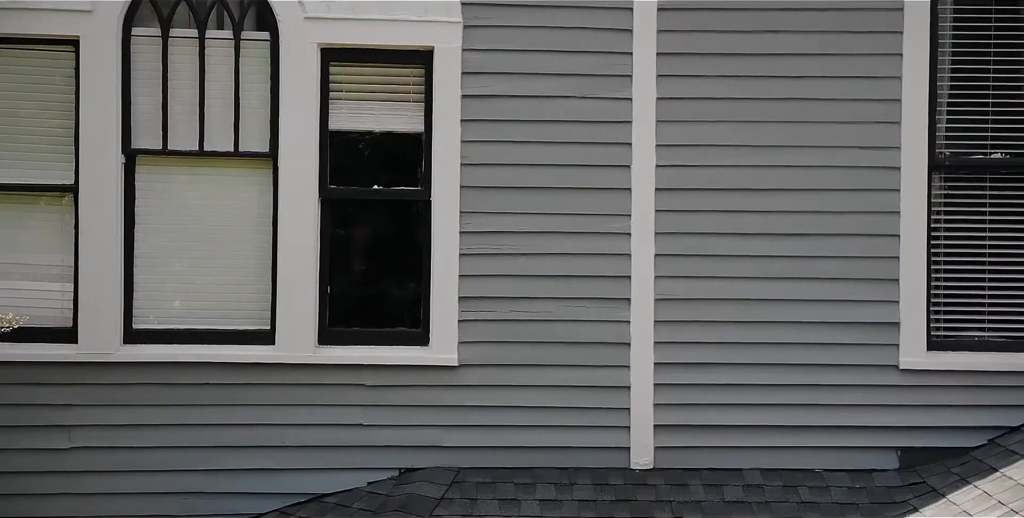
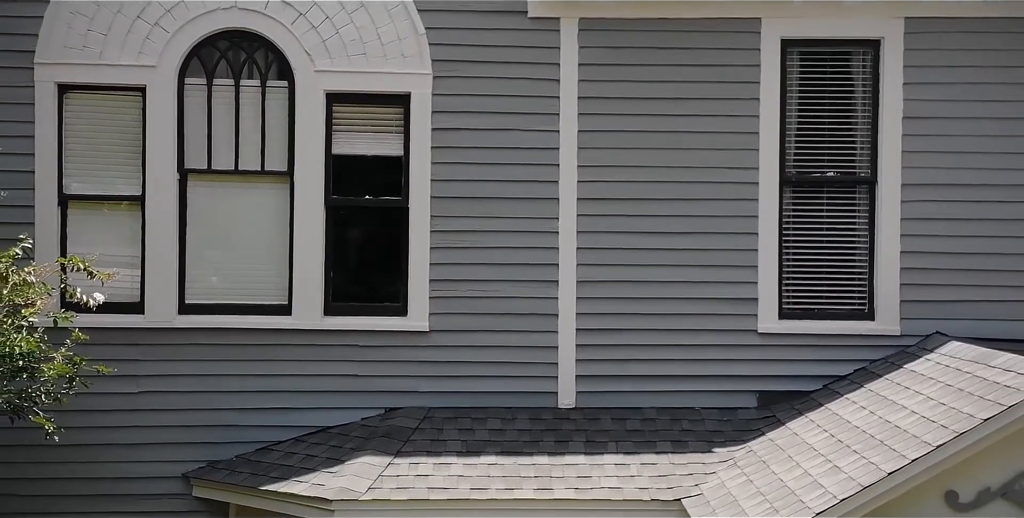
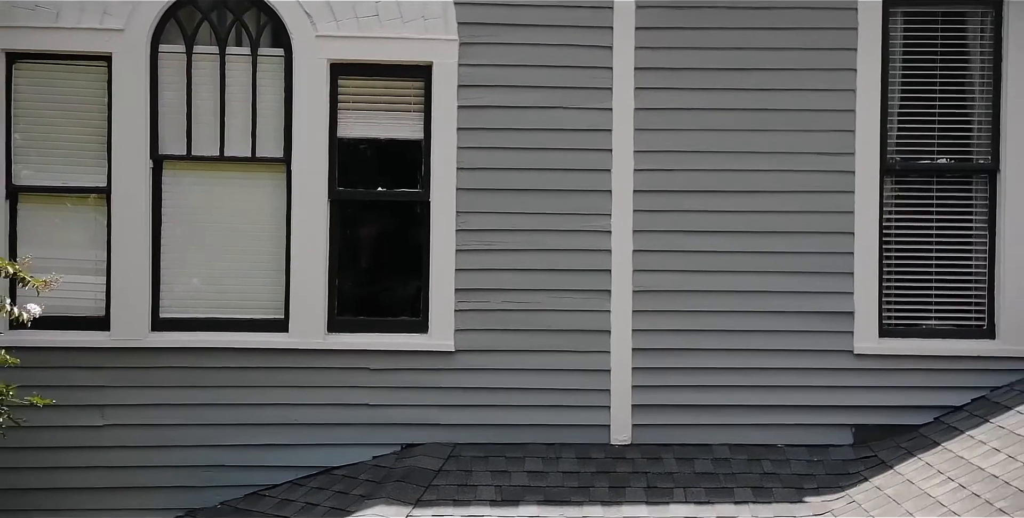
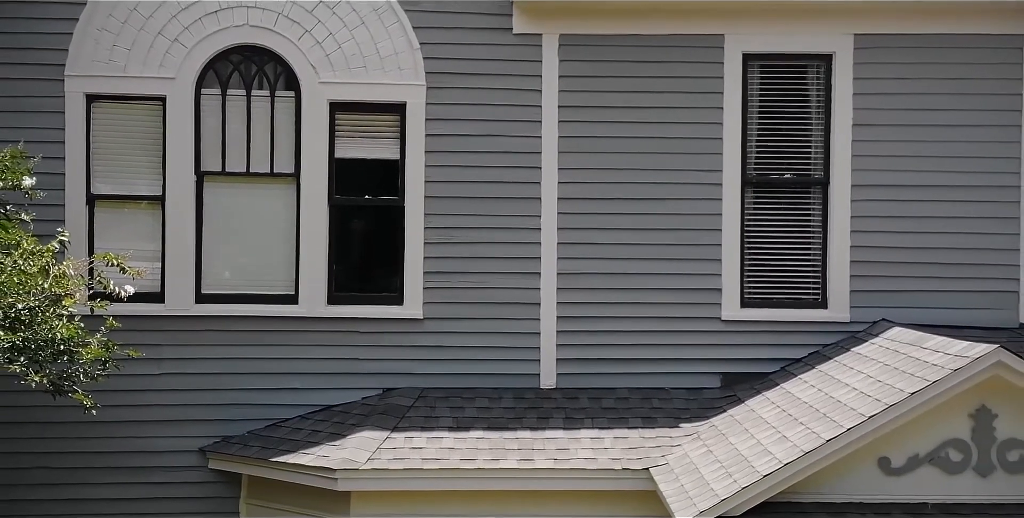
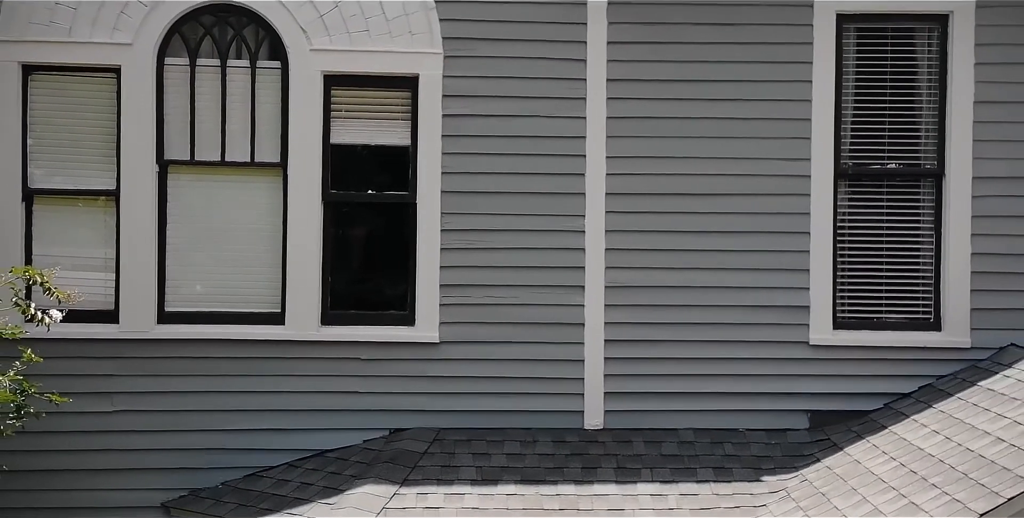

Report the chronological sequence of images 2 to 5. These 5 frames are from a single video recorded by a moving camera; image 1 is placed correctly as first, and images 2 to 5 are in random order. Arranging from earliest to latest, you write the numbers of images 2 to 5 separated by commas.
3, 5, 2, 4
